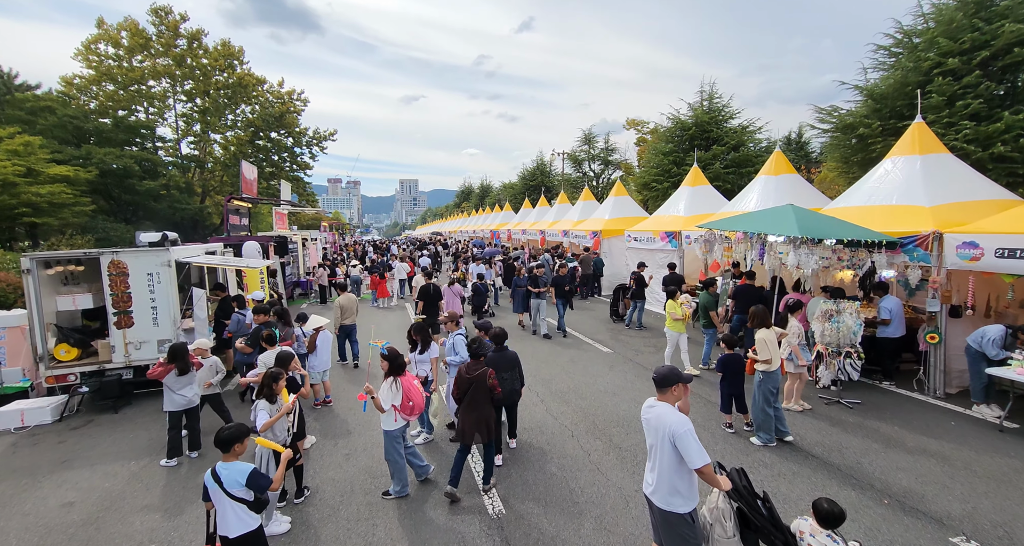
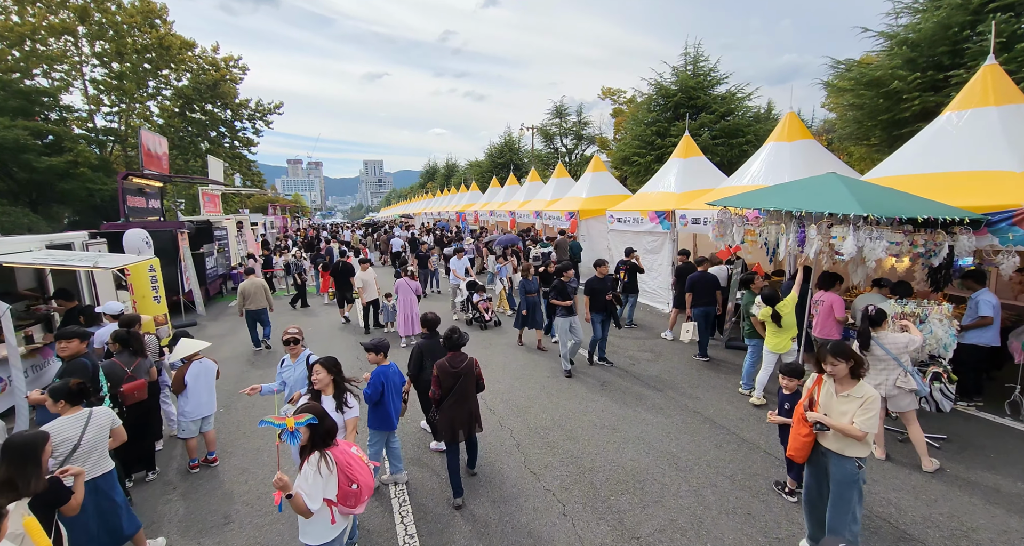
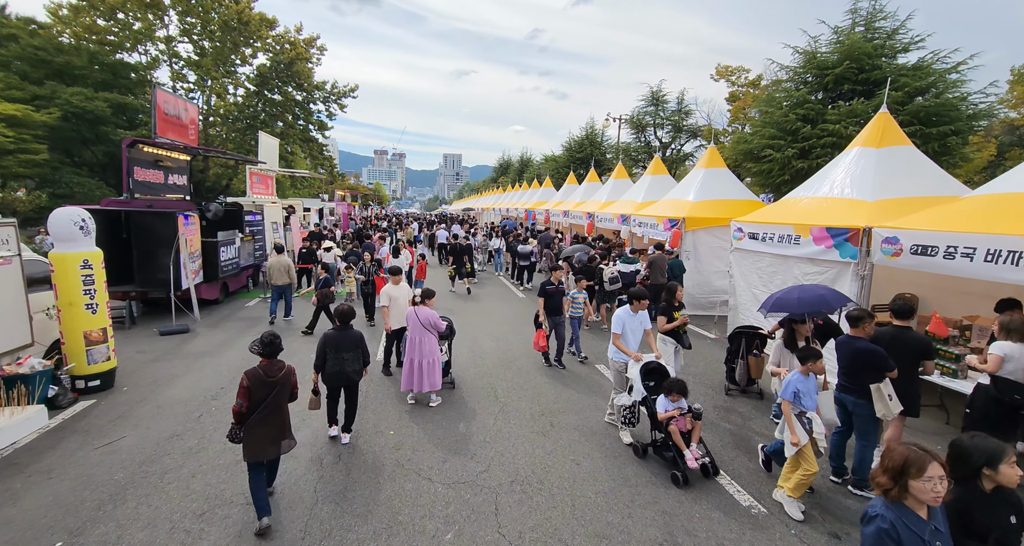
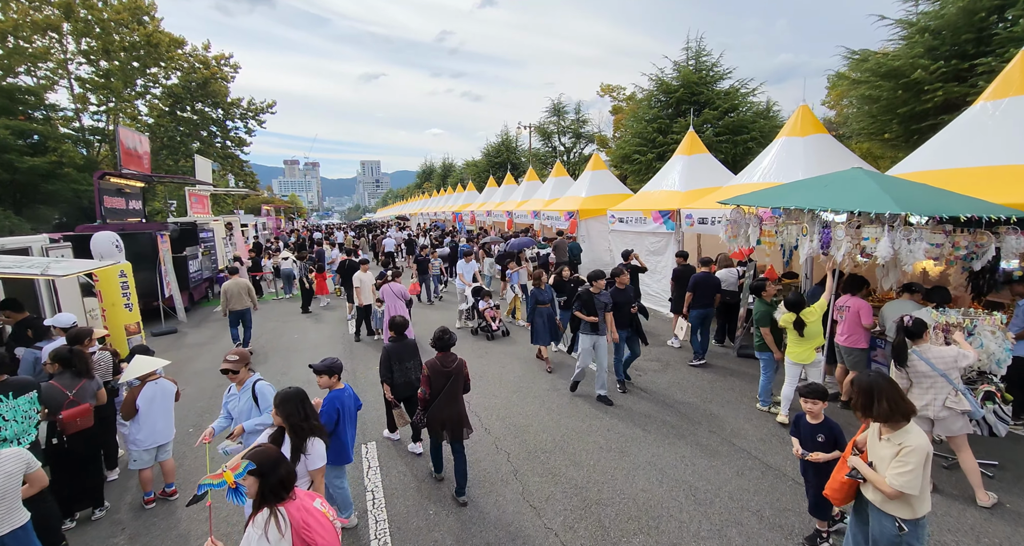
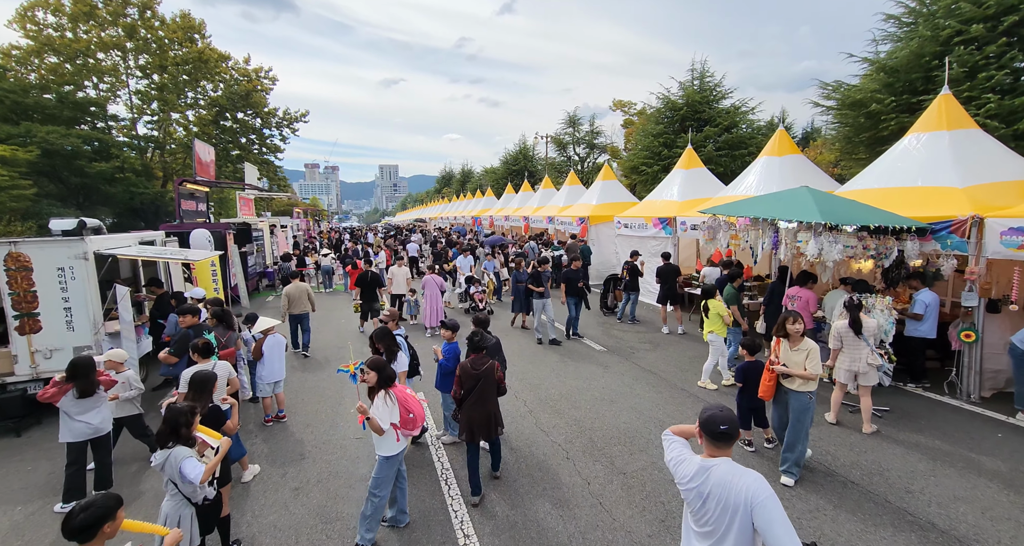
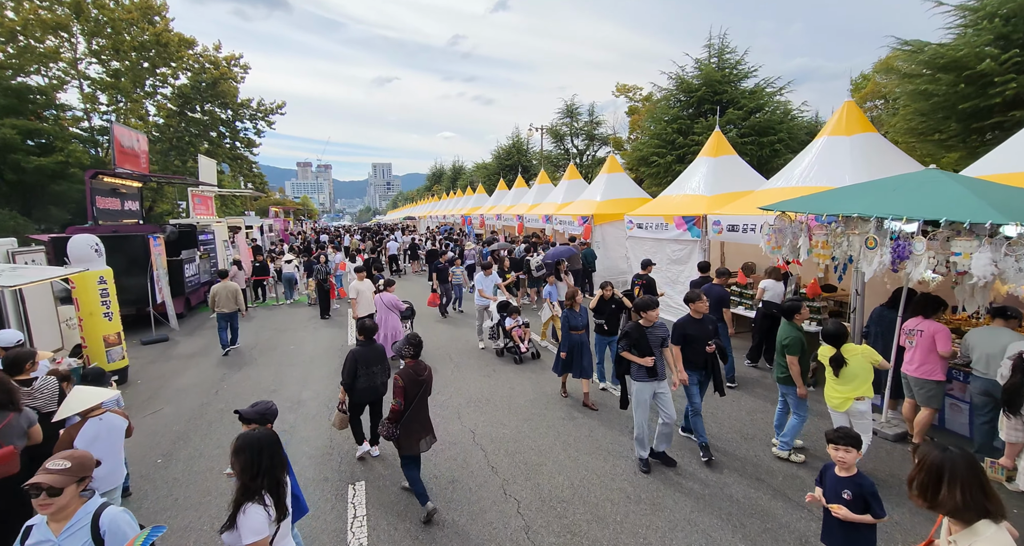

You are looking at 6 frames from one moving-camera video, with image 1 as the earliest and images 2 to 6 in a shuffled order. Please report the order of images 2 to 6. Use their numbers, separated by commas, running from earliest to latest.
5, 2, 4, 6, 3
